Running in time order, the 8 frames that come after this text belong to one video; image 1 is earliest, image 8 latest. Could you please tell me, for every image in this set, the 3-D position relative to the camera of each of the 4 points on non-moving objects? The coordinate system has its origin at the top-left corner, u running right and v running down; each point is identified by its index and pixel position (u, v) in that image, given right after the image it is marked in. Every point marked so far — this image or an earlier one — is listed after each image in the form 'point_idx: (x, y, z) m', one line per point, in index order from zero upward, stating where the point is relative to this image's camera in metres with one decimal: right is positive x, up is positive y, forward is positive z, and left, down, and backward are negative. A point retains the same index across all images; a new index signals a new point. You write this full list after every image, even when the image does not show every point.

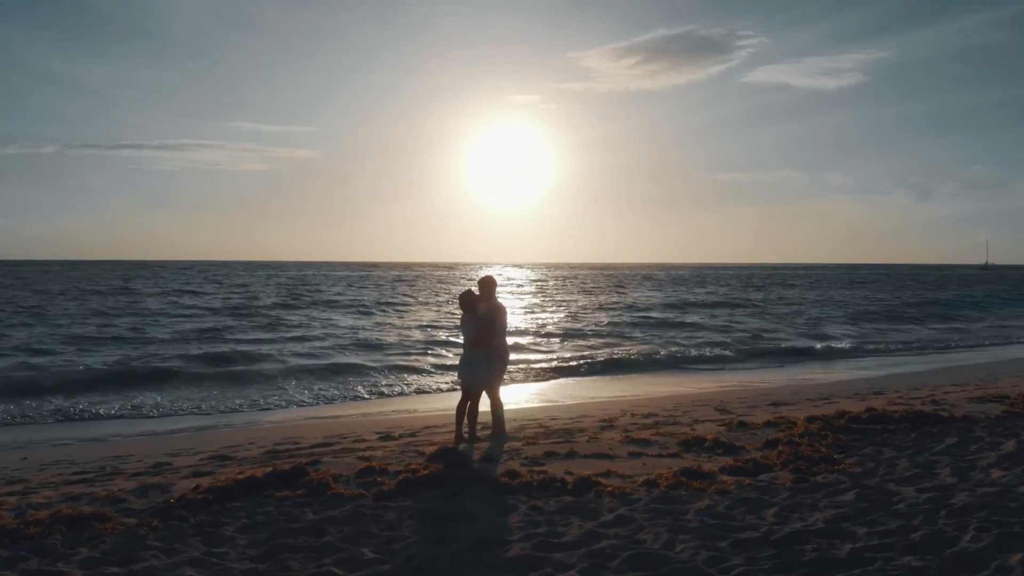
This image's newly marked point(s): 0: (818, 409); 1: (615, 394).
0: (+3.2, -1.3, +7.7) m
1: (+1.6, -1.6, +11.1) m
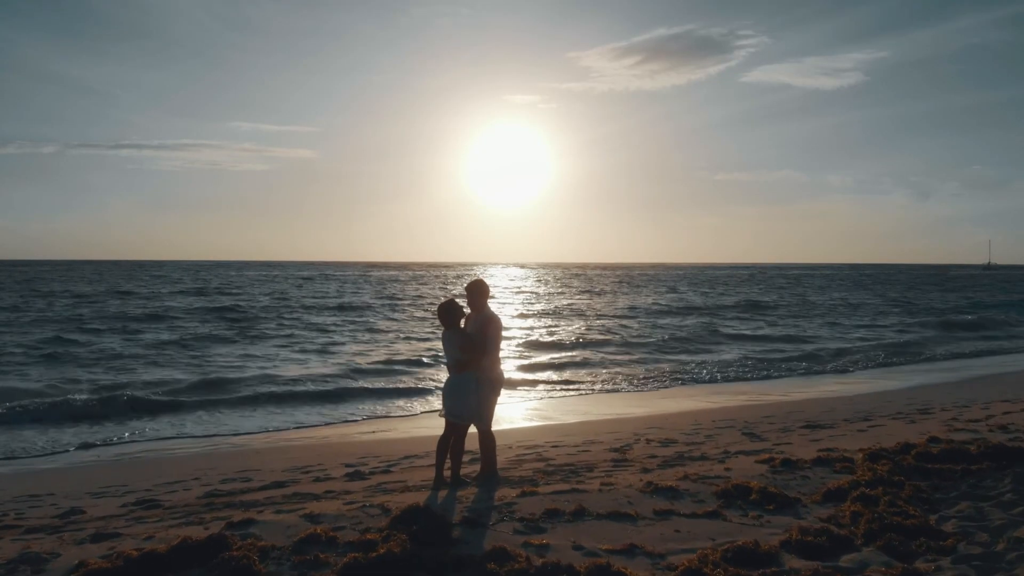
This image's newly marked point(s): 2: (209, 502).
0: (+3.1, -1.3, +6.4) m
1: (+1.5, -1.7, +9.9) m
2: (-2.1, -1.5, +5.2) m
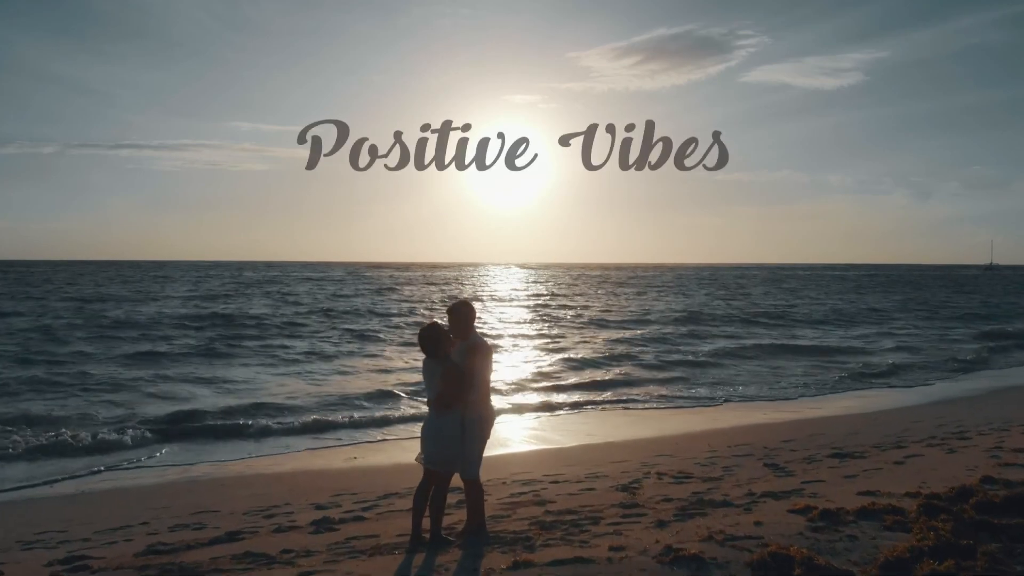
0: (+3.0, -1.5, +5.6) m
1: (+1.4, -1.8, +9.1) m
2: (-2.2, -1.6, +4.4) m
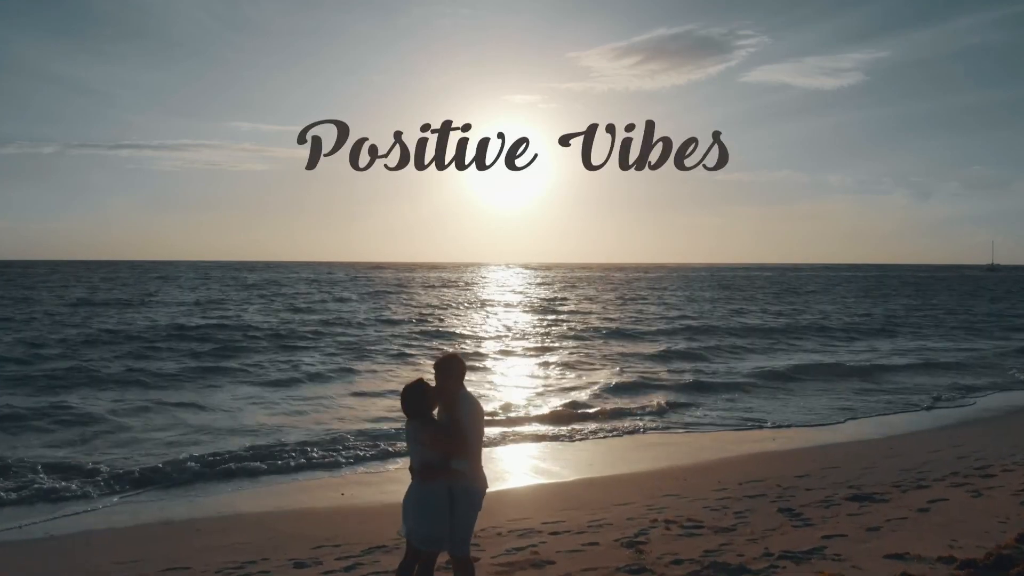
0: (+3.0, -1.7, +5.2) m
1: (+1.4, -2.1, +8.6) m
2: (-2.2, -1.9, +4.0) m
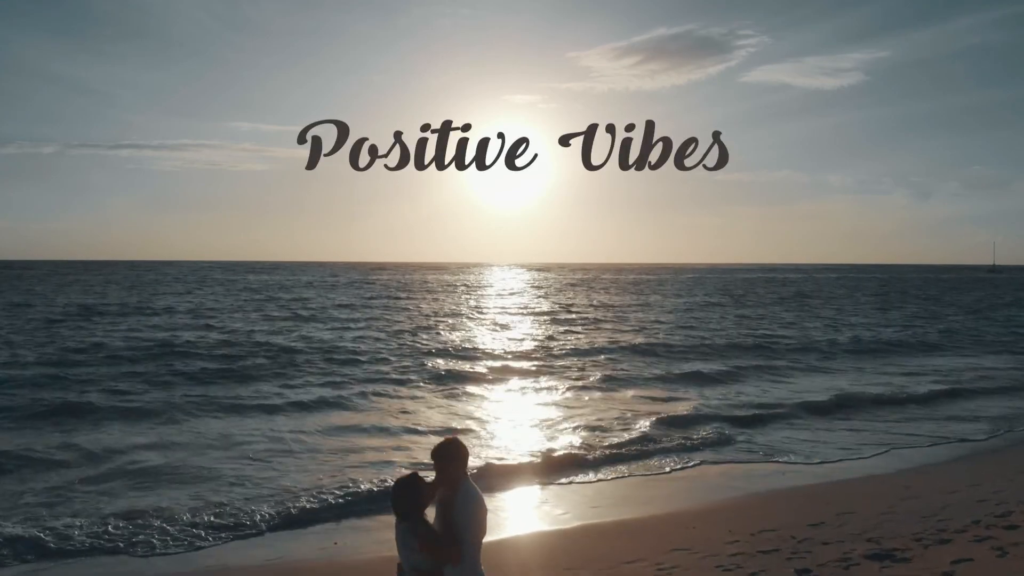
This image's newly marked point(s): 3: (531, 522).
0: (+3.0, -2.1, +4.9) m
1: (+1.4, -2.5, +8.3) m
2: (-2.2, -2.3, +3.7) m
3: (+0.1, -2.5, +8.0) m
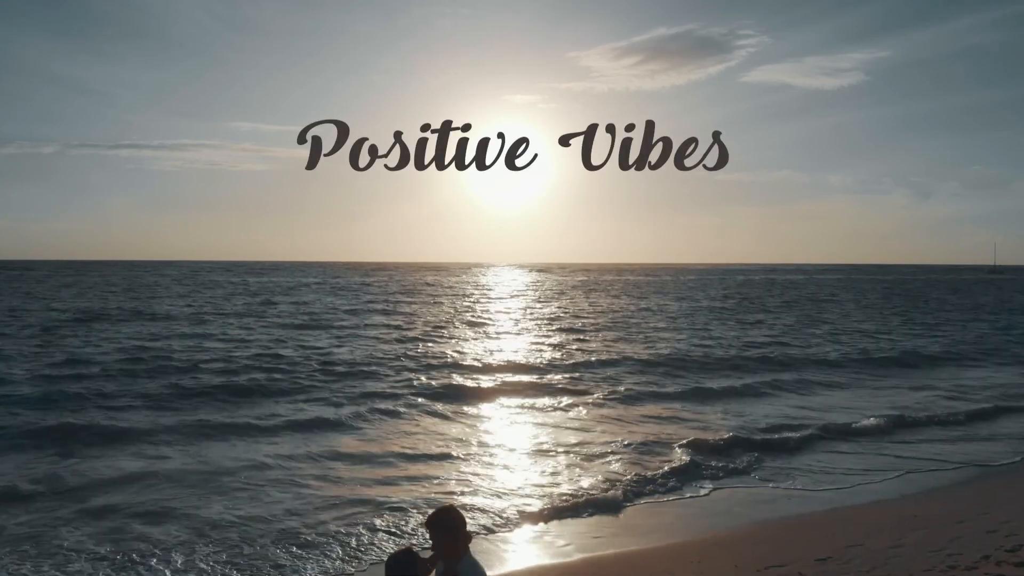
0: (+3.1, -2.4, +4.7) m
1: (+1.5, -2.8, +8.2) m
2: (-2.2, -2.6, +3.5) m
3: (+0.2, -2.8, +7.8) m
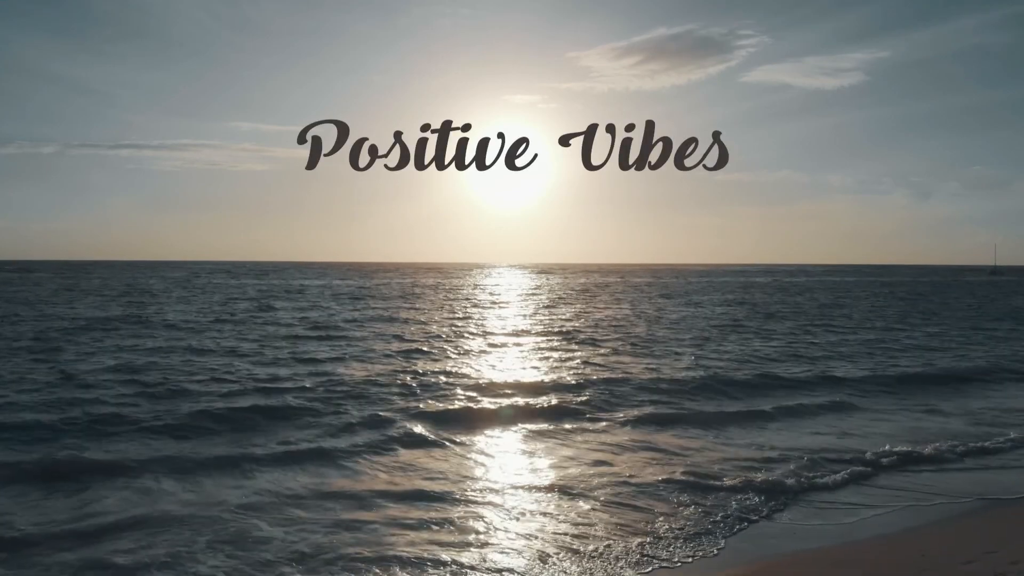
0: (+3.0, -2.8, +4.3) m
1: (+1.4, -3.1, +7.7) m
2: (-2.2, -3.0, +3.1) m
3: (+0.1, -3.1, +7.4) m
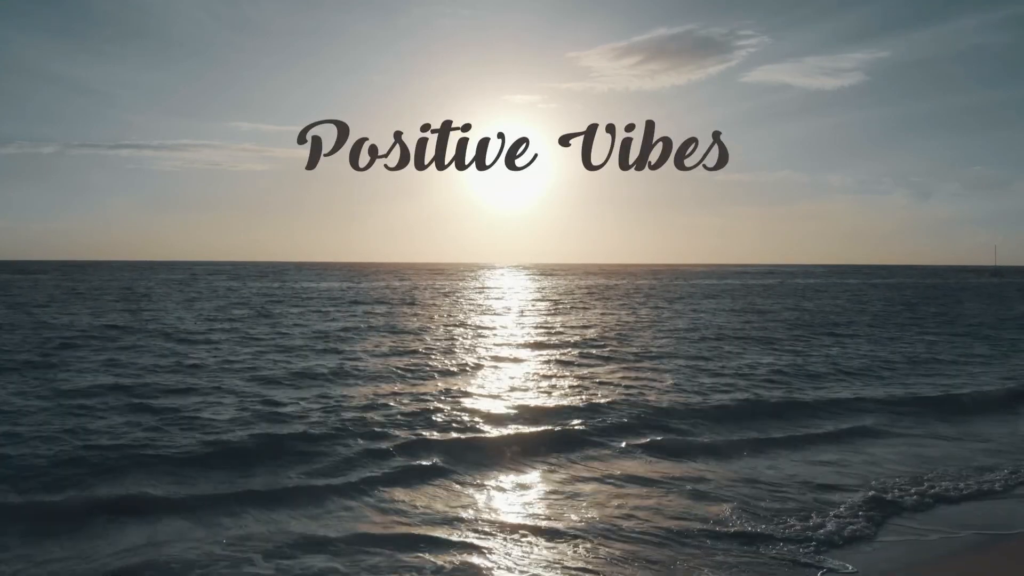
0: (+3.2, -3.2, +3.8) m
1: (+1.6, -3.5, +7.2) m
2: (-2.1, -3.4, +2.6) m
3: (+0.3, -3.5, +6.9) m
